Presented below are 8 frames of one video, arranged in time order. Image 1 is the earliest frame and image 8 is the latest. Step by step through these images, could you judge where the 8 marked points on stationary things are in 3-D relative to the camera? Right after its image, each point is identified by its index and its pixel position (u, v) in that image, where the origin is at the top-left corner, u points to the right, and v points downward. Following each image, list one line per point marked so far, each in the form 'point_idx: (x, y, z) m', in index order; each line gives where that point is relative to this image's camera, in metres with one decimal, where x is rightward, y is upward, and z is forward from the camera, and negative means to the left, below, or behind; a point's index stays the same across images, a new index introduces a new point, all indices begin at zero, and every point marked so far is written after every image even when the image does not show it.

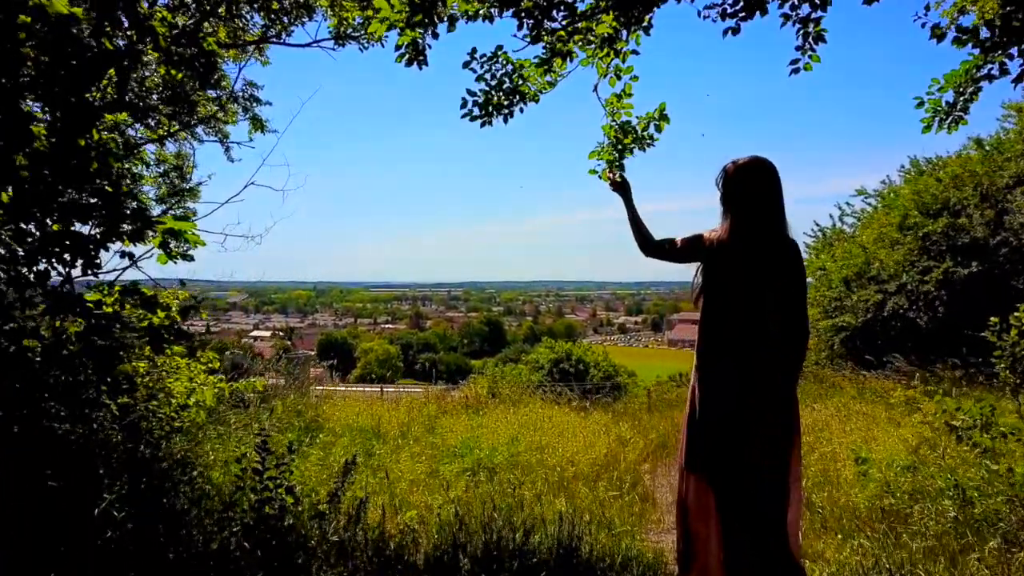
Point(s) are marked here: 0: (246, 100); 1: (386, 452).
0: (-2.9, +2.1, +7.6) m
1: (-0.9, -1.2, +5.1) m
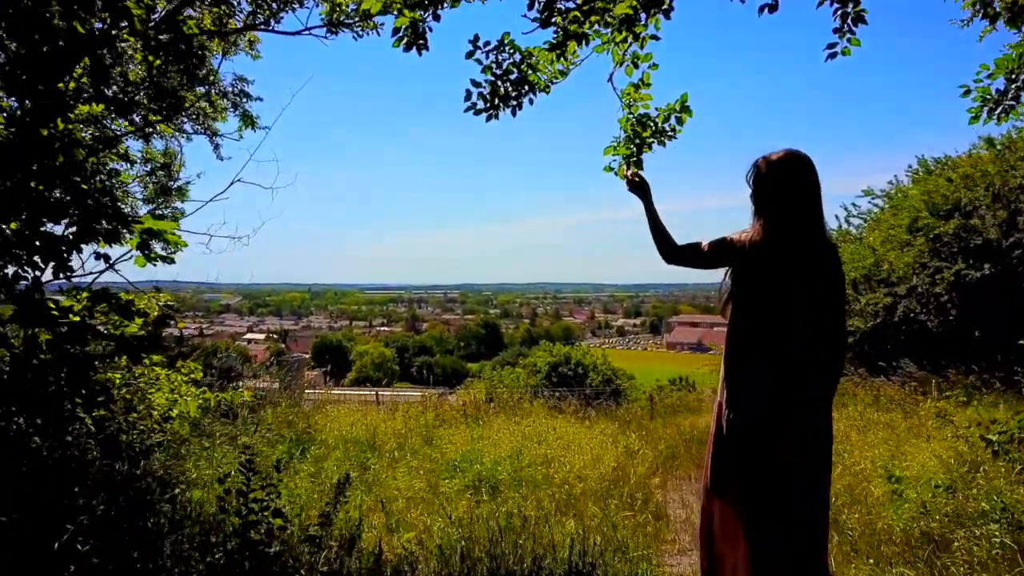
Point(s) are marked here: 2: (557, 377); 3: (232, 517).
0: (-2.9, +2.0, +7.3) m
1: (-0.9, -1.2, +4.8) m
2: (+1.2, -2.4, +18.4) m
3: (-1.4, -1.2, +3.5) m
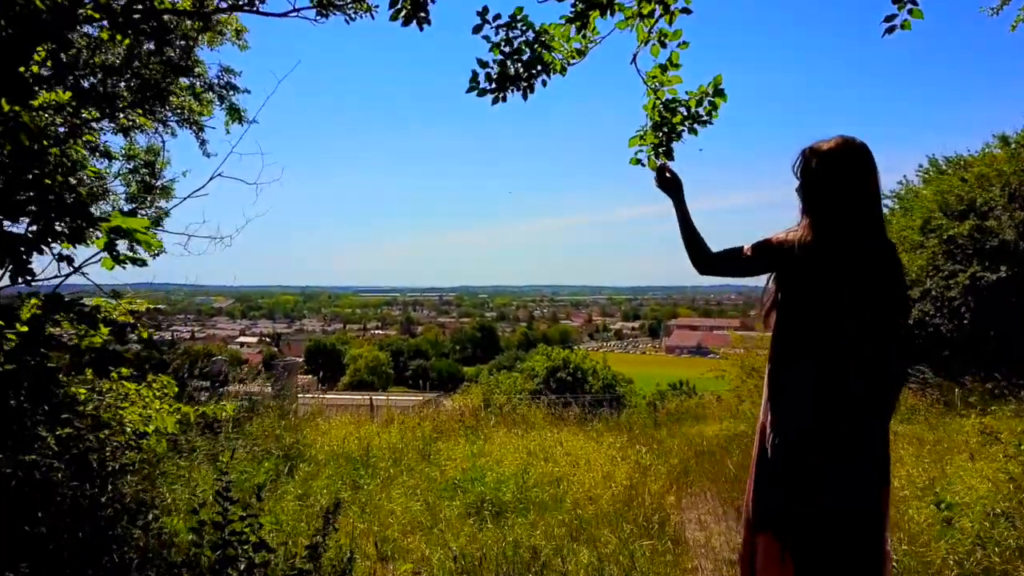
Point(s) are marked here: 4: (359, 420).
0: (-2.9, +2.0, +6.9) m
1: (-0.9, -1.3, +4.5) m
2: (+1.1, -2.4, +18.0) m
3: (-1.4, -1.2, +3.1) m
4: (-1.6, -1.4, +7.3) m
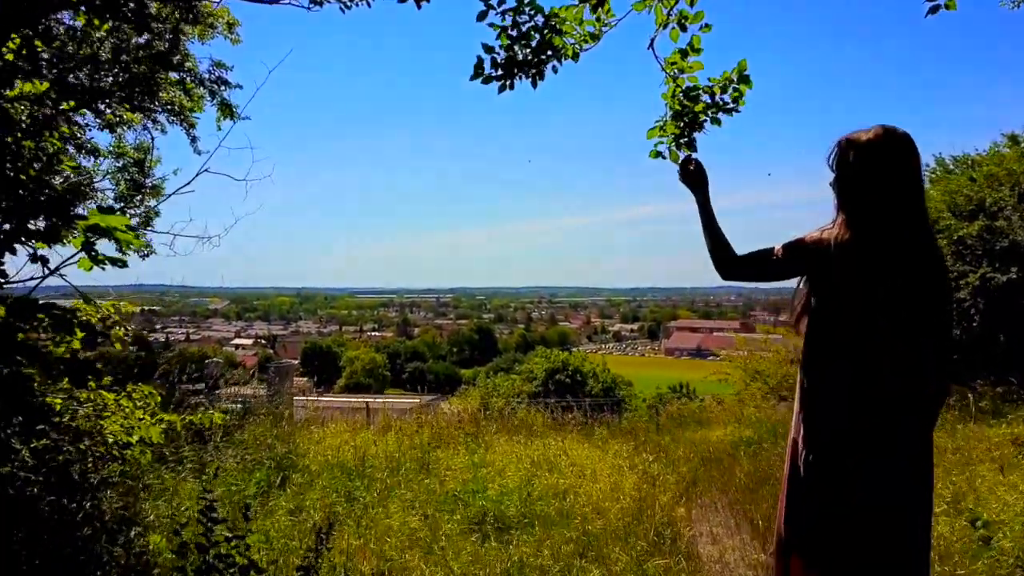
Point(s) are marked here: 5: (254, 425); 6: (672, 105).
0: (-2.9, +2.0, +6.7) m
1: (-0.8, -1.3, +4.2) m
2: (+1.1, -2.5, +17.8) m
3: (-1.3, -1.2, +2.9) m
4: (-1.6, -1.4, +7.1) m
5: (-2.2, -1.2, +6.0) m
6: (+0.6, +0.7, +2.6) m
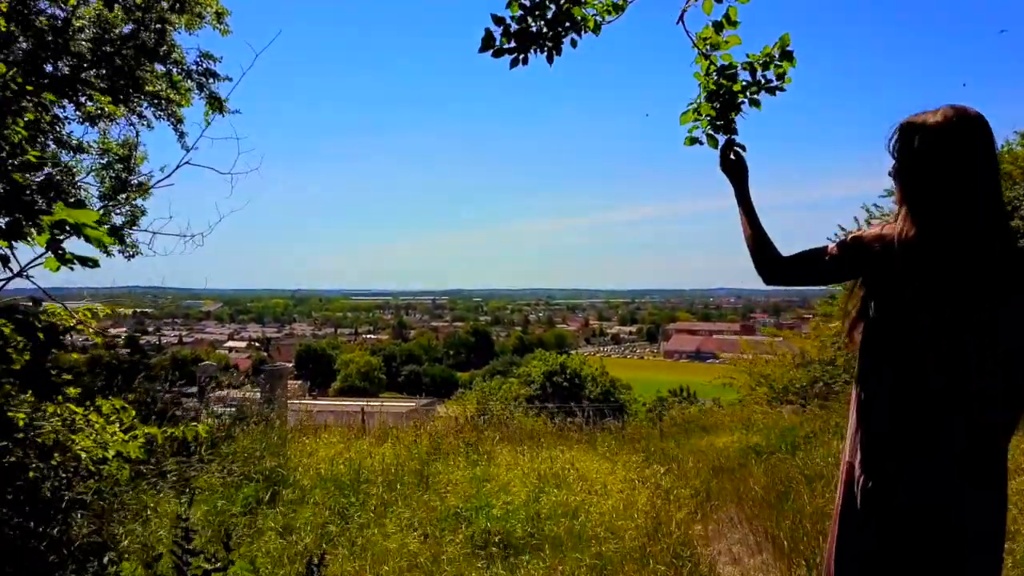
0: (-2.9, +1.9, +6.4) m
1: (-0.8, -1.3, +3.9) m
2: (+1.0, -2.5, +17.5) m
3: (-1.3, -1.2, +2.6) m
4: (-1.6, -1.4, +6.8) m
5: (-2.2, -1.2, +5.7) m
6: (+0.6, +0.7, +2.3) m
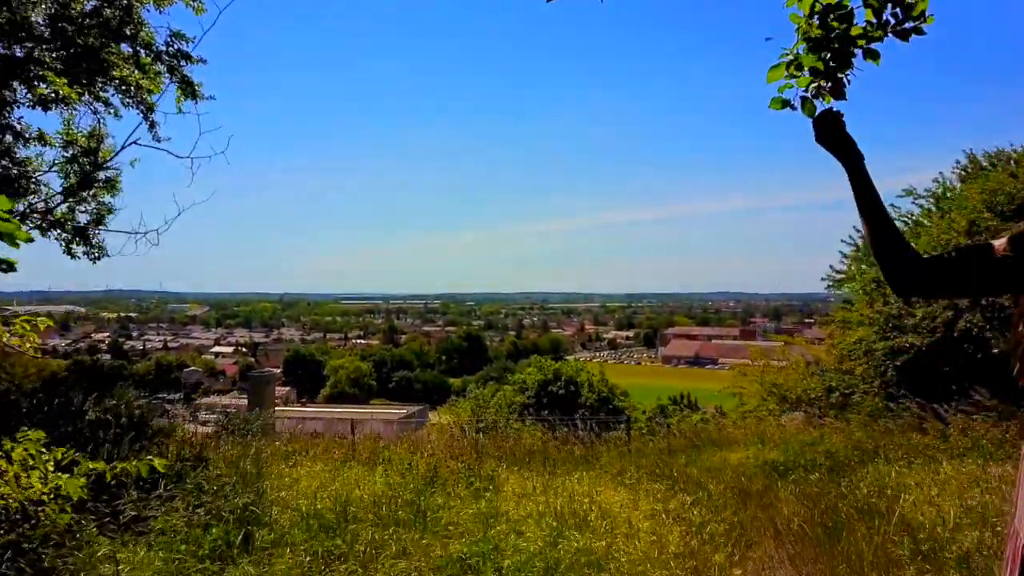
0: (-2.8, +1.9, +5.8) m
1: (-0.7, -1.3, +3.3) m
2: (+0.9, -2.6, +16.9) m
3: (-1.2, -1.2, +2.0) m
4: (-1.6, -1.5, +6.2) m
5: (-2.1, -1.2, +5.0) m
6: (+0.7, +0.6, +1.7) m
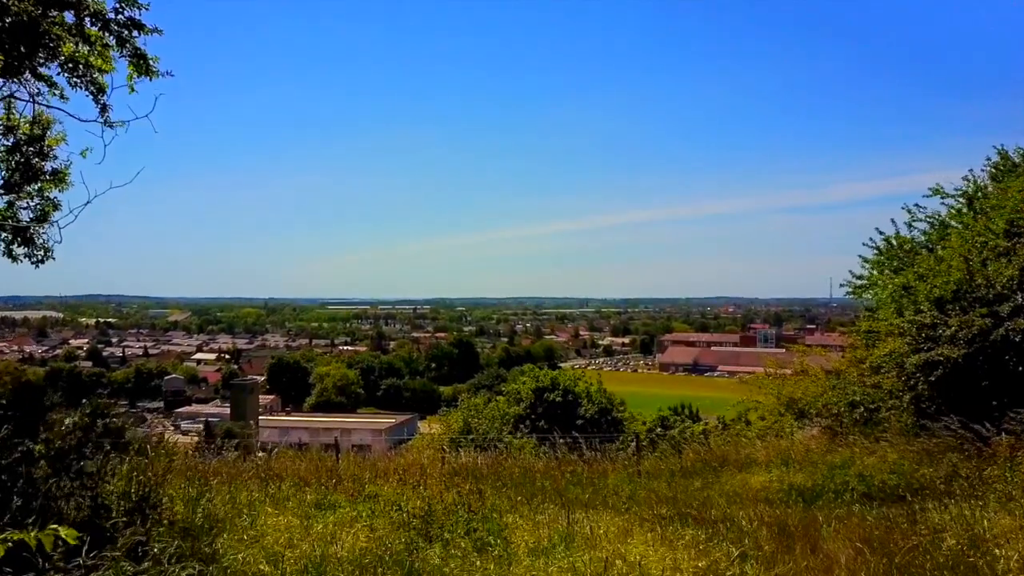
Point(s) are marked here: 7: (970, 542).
0: (-2.8, +1.8, +5.0) m
1: (-0.7, -1.4, +2.5) m
2: (+0.8, -2.7, +16.1) m
3: (-1.1, -1.3, +1.2) m
4: (-1.5, -1.5, +5.3) m
5: (-2.1, -1.3, +4.2) m
6: (+0.8, +0.6, +1.0) m
7: (+2.4, -1.3, +3.7) m
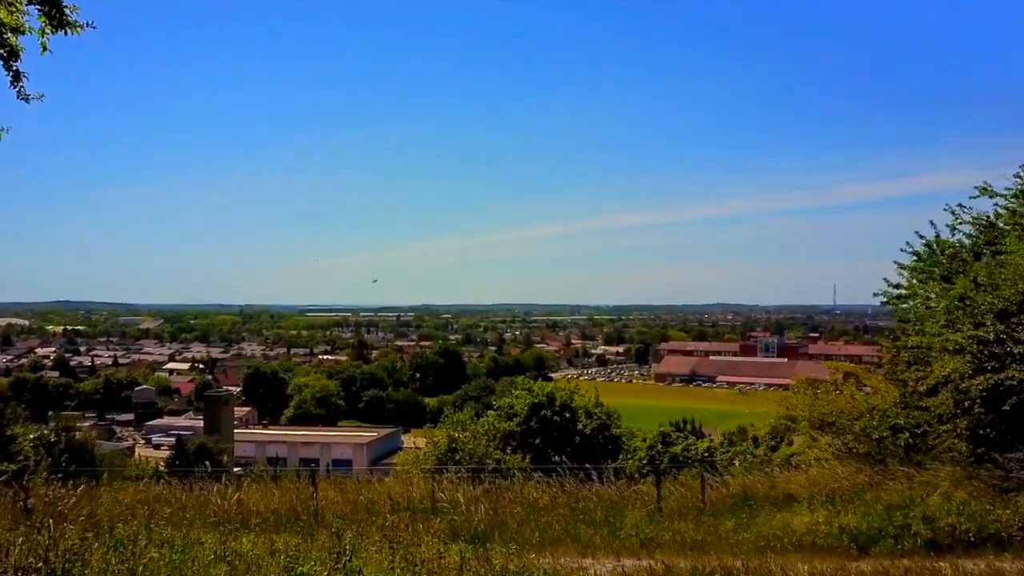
0: (-2.7, +1.7, +3.8) m
1: (-0.5, -1.4, +1.4) m
2: (+0.6, -2.9, +15.1) m
3: (-0.9, -1.3, +0.1) m
4: (-1.4, -1.6, +4.2) m
5: (-1.9, -1.4, +3.1) m
6: (+1.1, +0.6, -0.1) m
7: (+2.6, -1.4, +2.7) m
